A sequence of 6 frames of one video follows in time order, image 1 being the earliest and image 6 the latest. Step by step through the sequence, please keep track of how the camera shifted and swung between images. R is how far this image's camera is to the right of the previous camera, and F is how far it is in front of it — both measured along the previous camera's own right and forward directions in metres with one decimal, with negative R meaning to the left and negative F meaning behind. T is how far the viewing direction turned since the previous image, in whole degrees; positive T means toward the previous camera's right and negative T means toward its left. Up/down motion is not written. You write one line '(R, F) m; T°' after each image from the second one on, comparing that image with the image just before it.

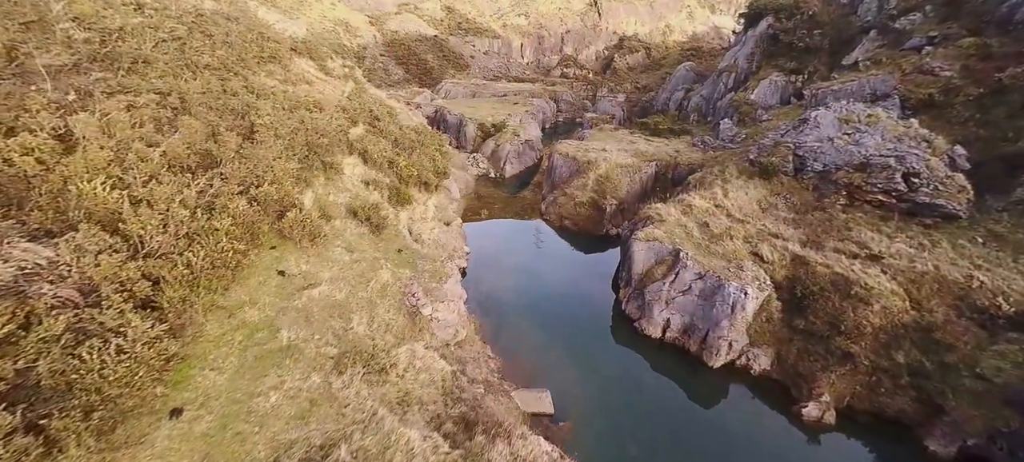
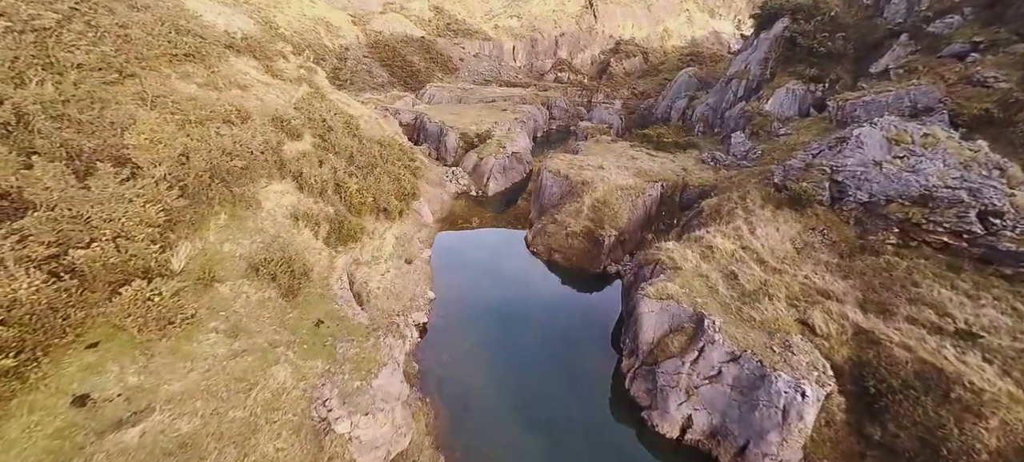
(+1.0, +5.1) m; +1°
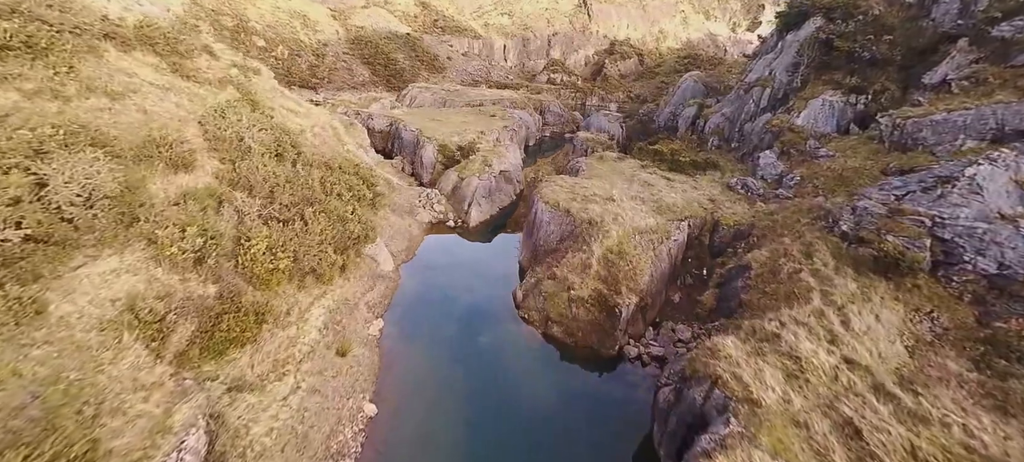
(+0.4, +6.9) m; +1°
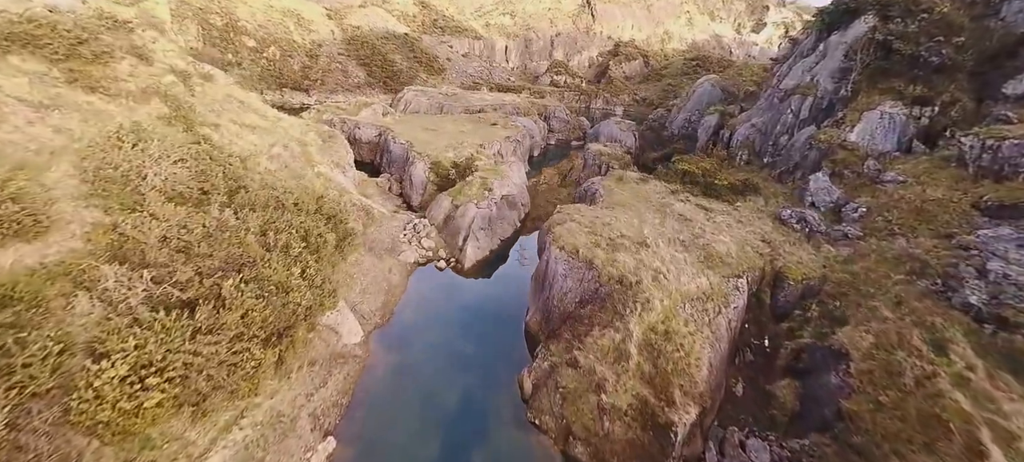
(-0.2, +5.6) m; 0°
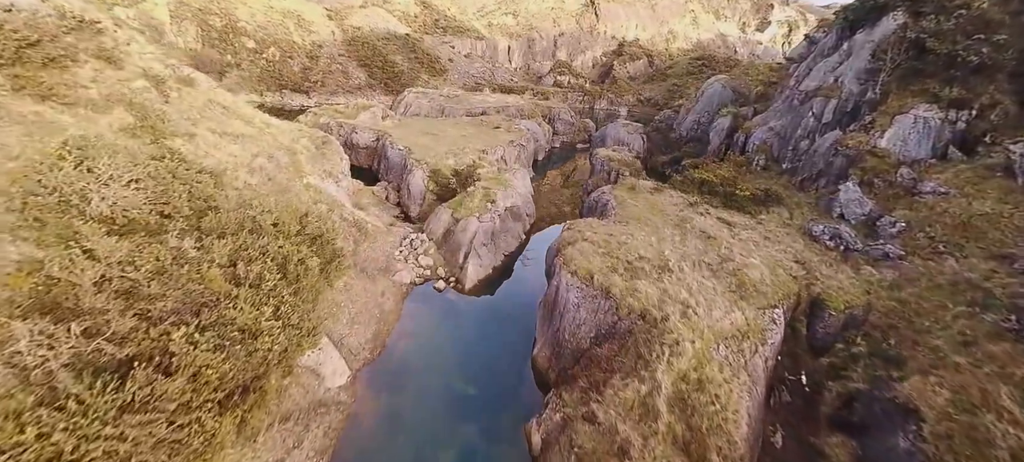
(-0.1, +2.2) m; 0°
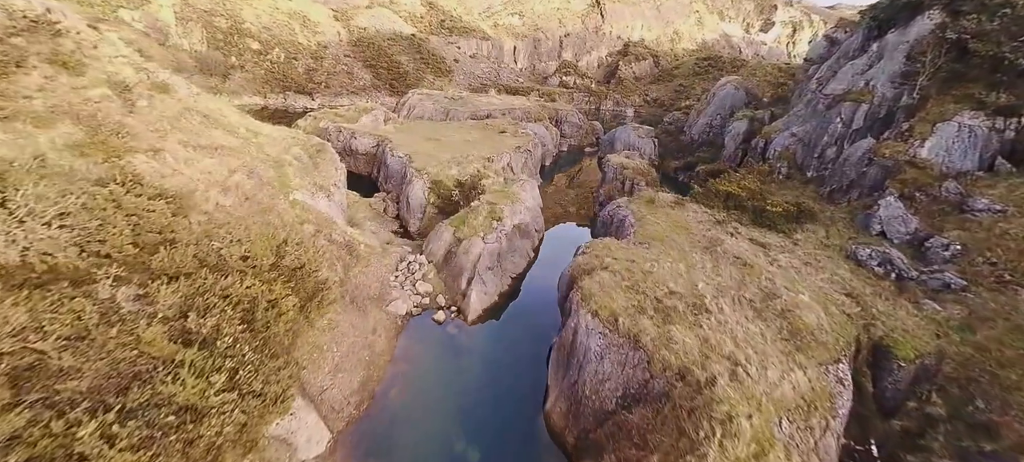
(-0.2, +2.6) m; -1°
